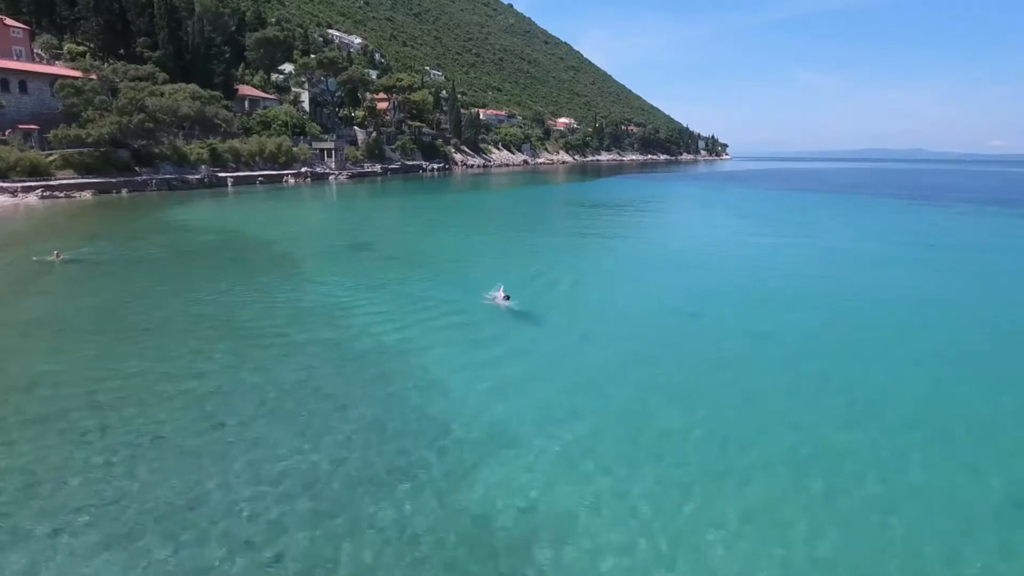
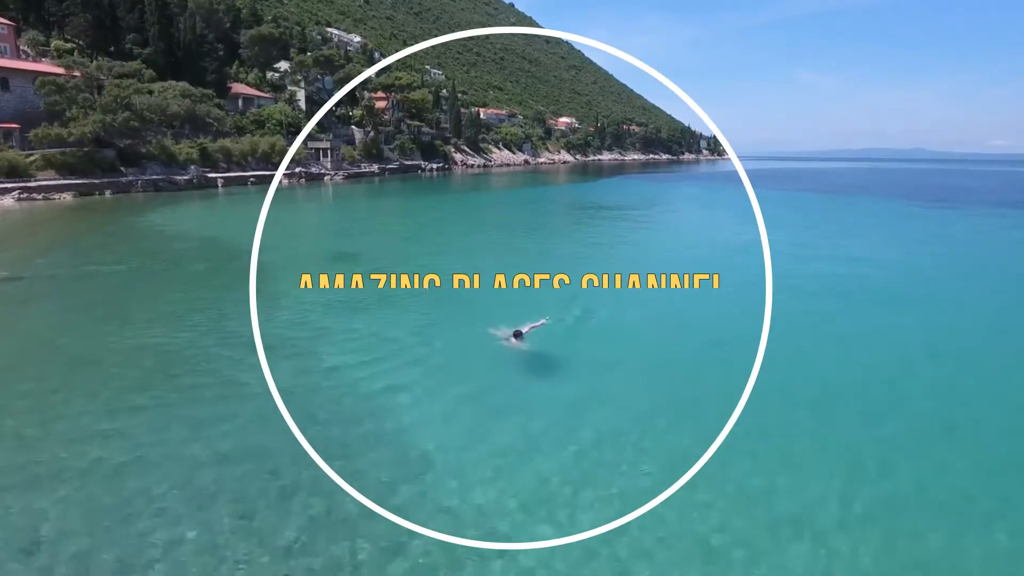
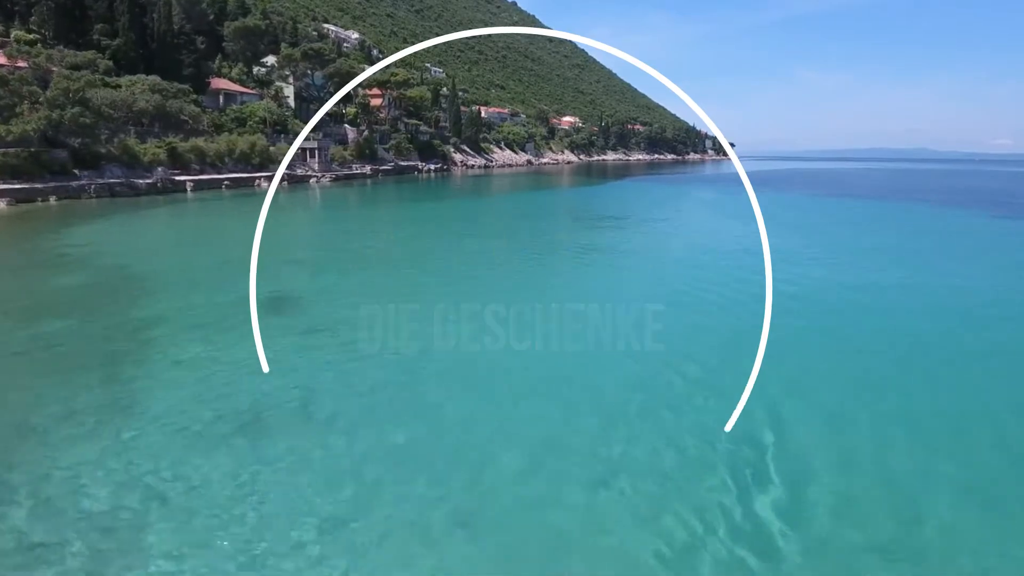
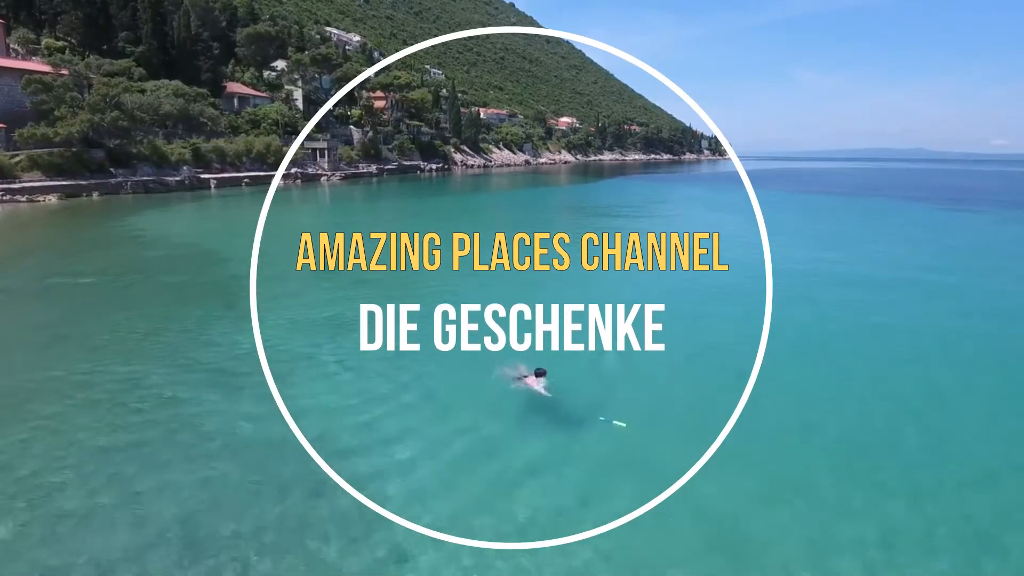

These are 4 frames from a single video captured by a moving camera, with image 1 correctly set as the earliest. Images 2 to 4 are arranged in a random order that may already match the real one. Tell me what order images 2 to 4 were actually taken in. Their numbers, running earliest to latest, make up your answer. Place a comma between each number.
2, 4, 3
